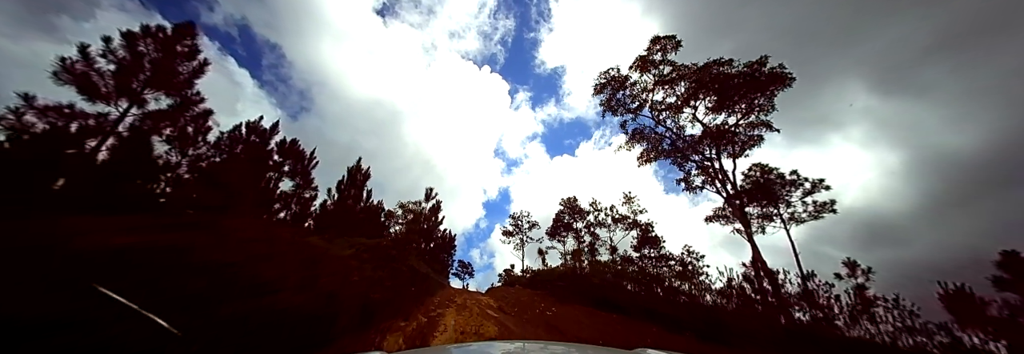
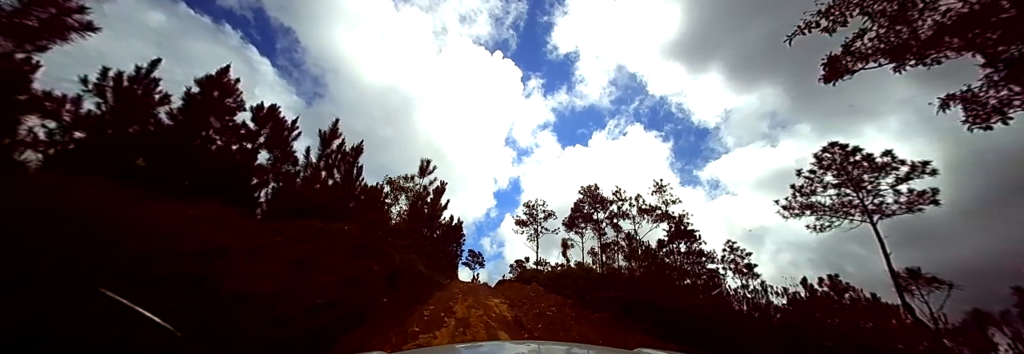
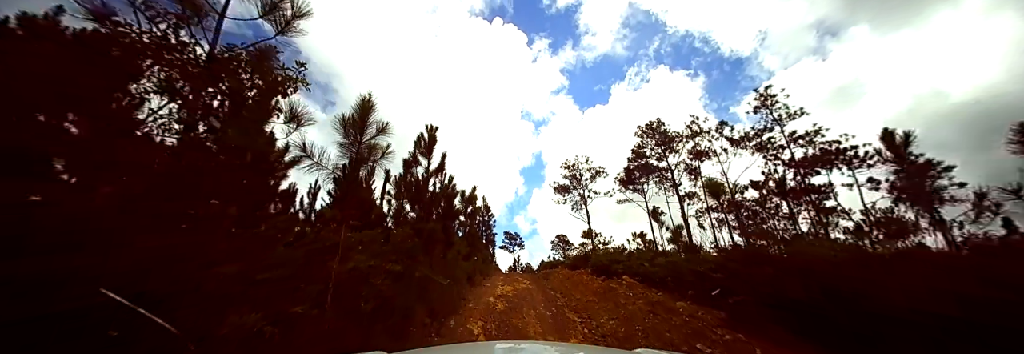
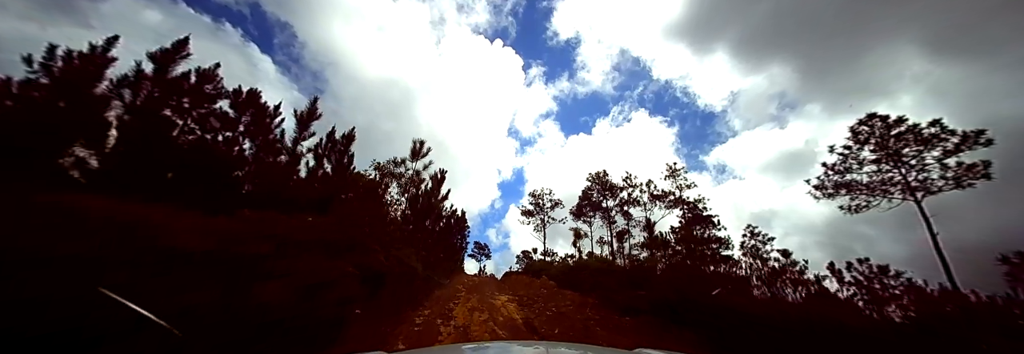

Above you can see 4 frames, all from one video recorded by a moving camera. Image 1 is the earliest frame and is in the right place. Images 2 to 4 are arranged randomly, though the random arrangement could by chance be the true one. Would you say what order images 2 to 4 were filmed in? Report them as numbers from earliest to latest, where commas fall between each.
2, 4, 3
